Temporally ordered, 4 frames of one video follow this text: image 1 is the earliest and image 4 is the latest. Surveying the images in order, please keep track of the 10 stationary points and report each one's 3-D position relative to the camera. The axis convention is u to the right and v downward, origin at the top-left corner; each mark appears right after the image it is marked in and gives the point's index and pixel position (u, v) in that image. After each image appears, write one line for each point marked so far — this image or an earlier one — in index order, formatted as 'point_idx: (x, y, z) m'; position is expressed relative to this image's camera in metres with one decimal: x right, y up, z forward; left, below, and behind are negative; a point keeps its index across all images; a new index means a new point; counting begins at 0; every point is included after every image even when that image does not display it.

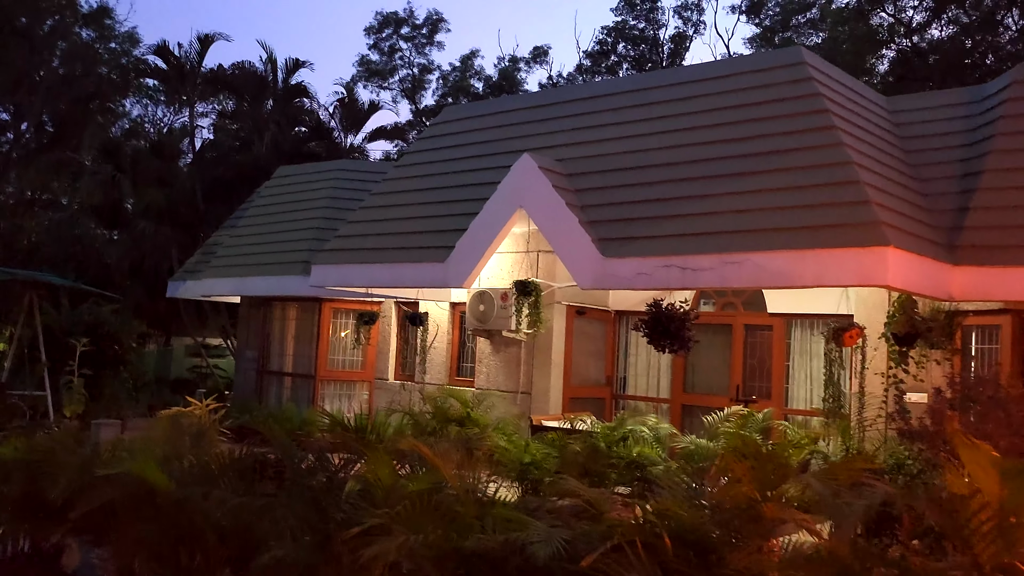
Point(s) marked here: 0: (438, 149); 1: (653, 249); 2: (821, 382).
0: (-0.9, +1.7, +10.3) m
1: (+1.2, +0.3, +7.4) m
2: (+3.6, -1.1, +10.3) m
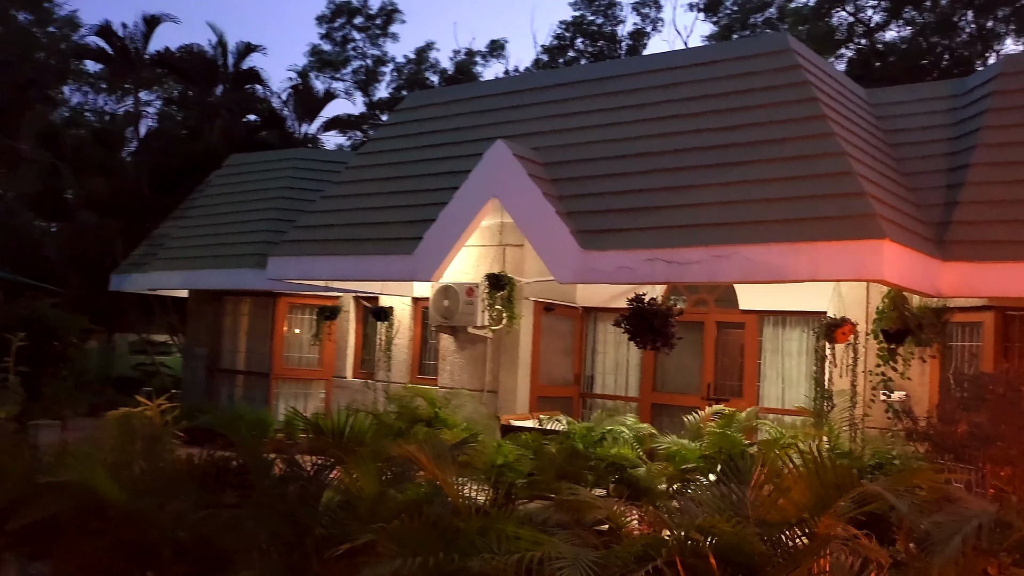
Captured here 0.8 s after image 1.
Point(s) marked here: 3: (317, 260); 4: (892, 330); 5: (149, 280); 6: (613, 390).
0: (-1.2, +1.7, +9.8) m
1: (+1.0, +0.4, +7.0) m
2: (+3.2, -1.1, +10.2) m
3: (-2.1, +0.3, +9.1) m
4: (+3.0, -0.3, +6.7) m
5: (-5.5, +0.1, +13.0) m
6: (+1.3, -1.4, +11.5) m
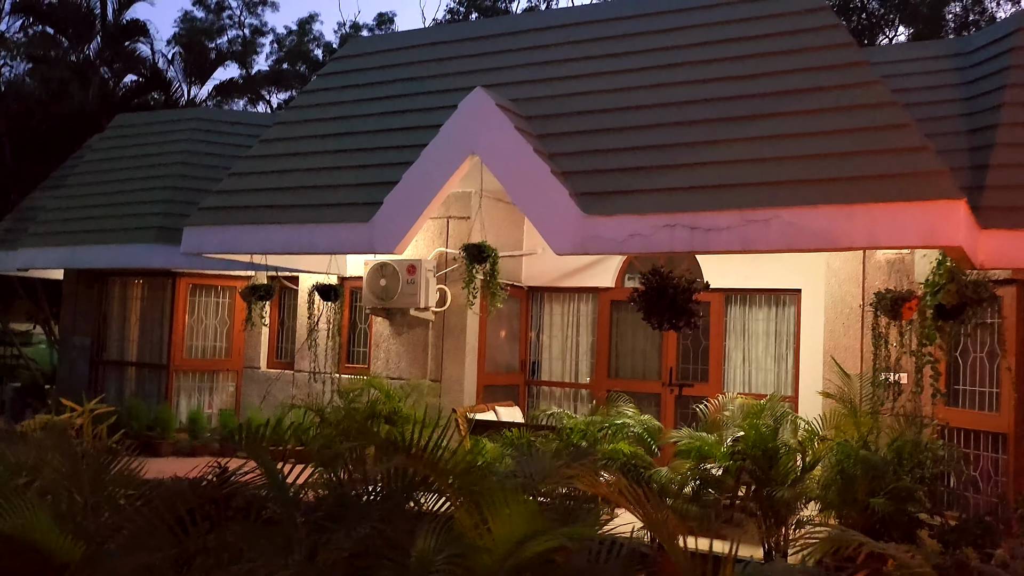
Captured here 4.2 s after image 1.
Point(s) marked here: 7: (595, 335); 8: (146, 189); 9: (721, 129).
0: (-1.6, +2.0, +8.5) m
1: (+1.0, +0.6, +6.1) m
2: (+2.7, -0.8, +9.5) m
3: (-2.3, +0.5, +7.6) m
4: (+3.0, -0.1, +6.0) m
5: (-6.3, +0.4, +11.1) m
6: (+0.6, -1.1, +10.6) m
7: (+1.0, -0.6, +10.4) m
8: (-4.4, +1.2, +10.4) m
9: (+1.5, +1.1, +6.3) m
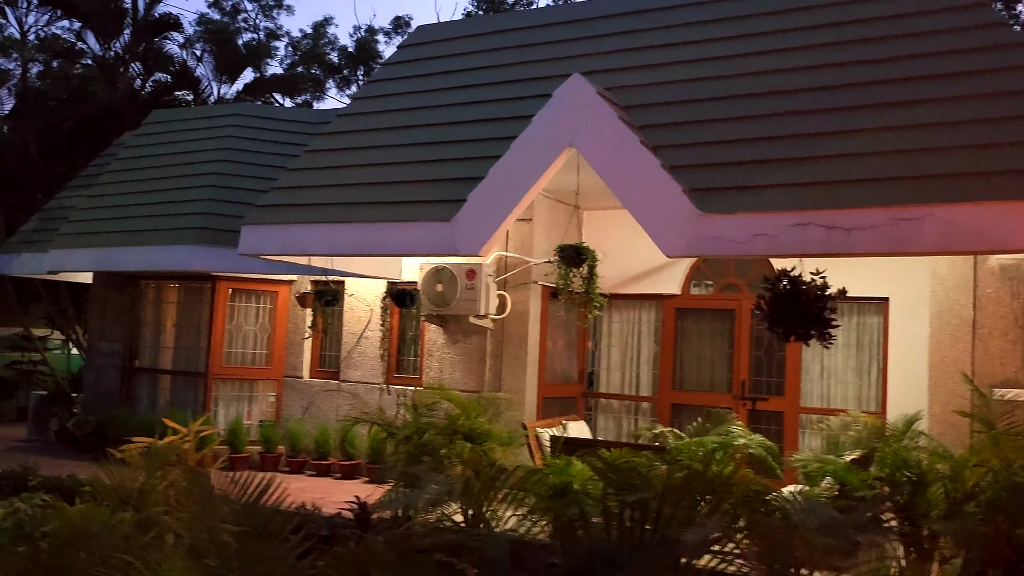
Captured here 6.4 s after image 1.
0: (-0.9, +1.9, +7.9) m
1: (+1.7, +0.5, +5.5) m
2: (+3.4, -0.9, +8.9) m
3: (-1.6, +0.5, +7.0) m
4: (+3.7, -0.2, +5.4) m
5: (-5.6, +0.3, +10.5) m
6: (+1.3, -1.2, +10.0) m
7: (+1.7, -0.6, +9.8) m
8: (-3.7, +1.2, +9.8) m
9: (+2.2, +1.1, +5.7) m
